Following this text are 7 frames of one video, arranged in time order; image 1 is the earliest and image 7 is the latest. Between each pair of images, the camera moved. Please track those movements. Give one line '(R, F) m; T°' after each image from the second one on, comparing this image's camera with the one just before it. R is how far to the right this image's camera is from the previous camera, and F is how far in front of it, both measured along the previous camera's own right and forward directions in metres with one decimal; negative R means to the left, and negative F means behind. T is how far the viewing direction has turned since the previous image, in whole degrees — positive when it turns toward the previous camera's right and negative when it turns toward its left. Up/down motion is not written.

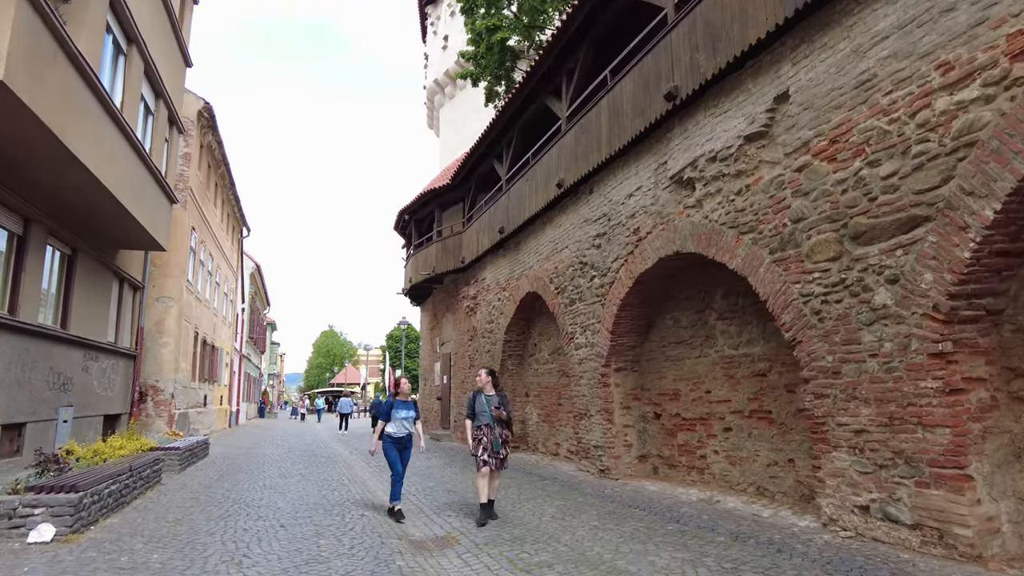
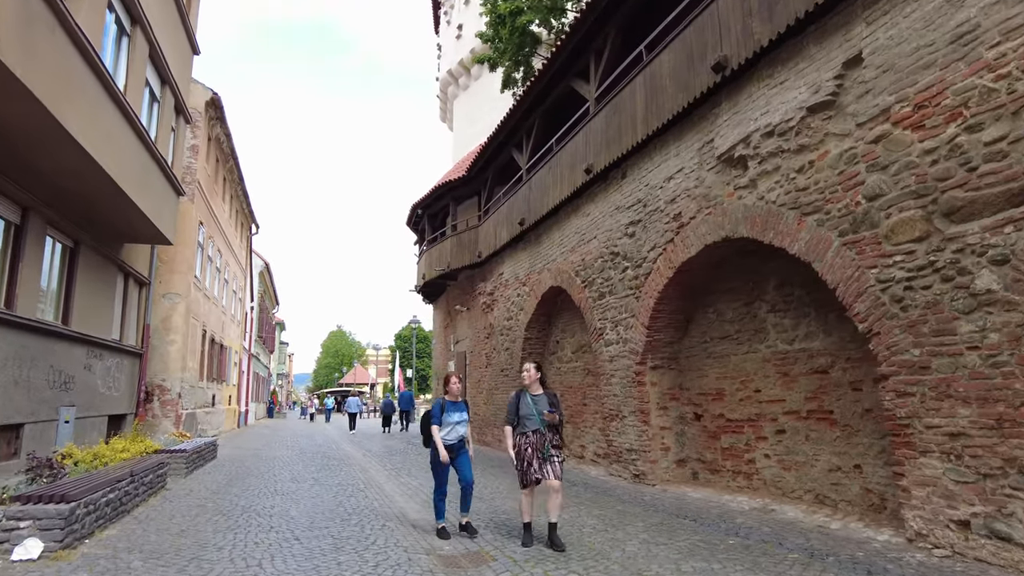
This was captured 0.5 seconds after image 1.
(-0.3, +0.7) m; -1°
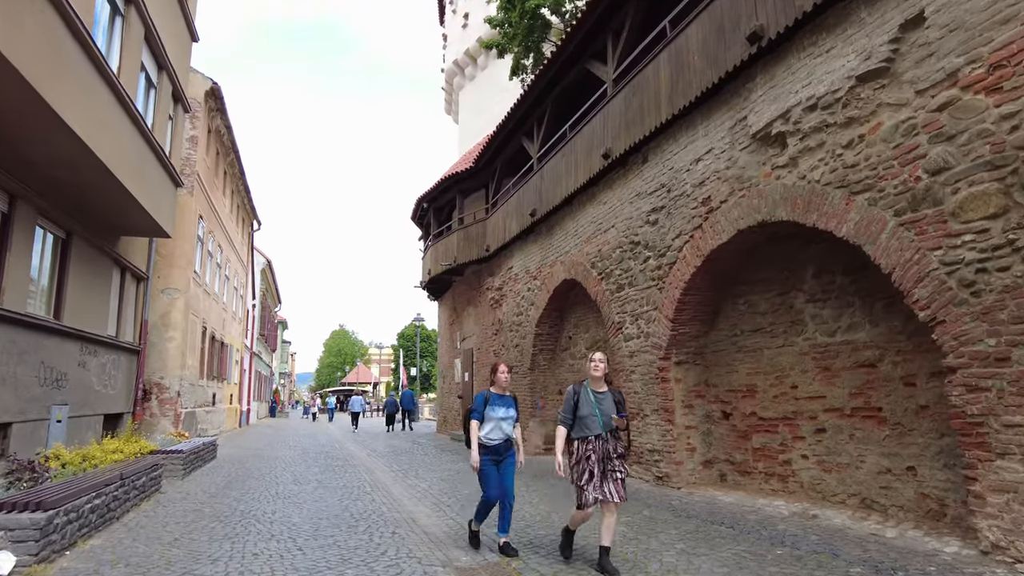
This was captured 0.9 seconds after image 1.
(-0.2, +0.5) m; 0°
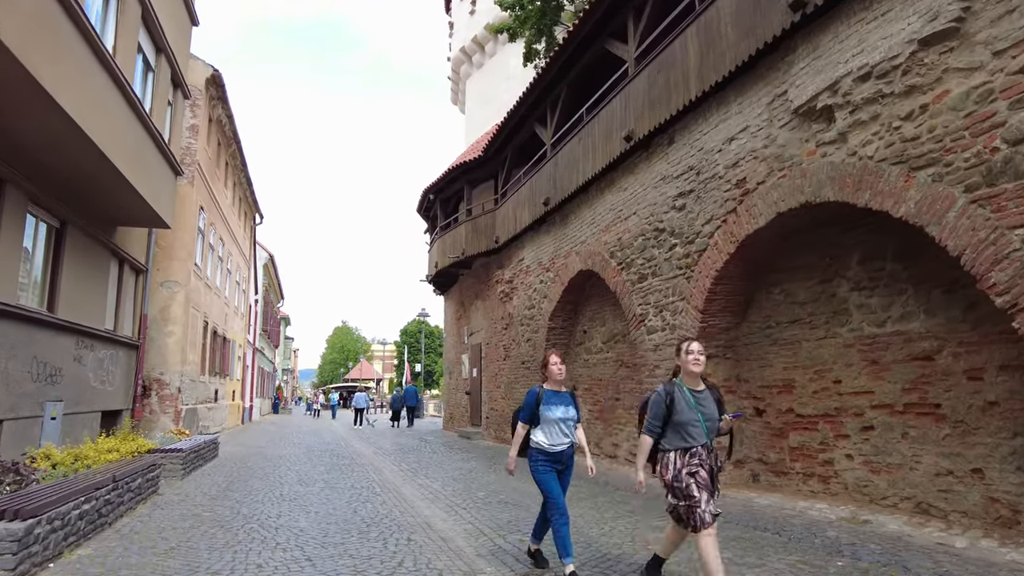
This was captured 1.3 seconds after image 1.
(-0.2, +0.5) m; 0°
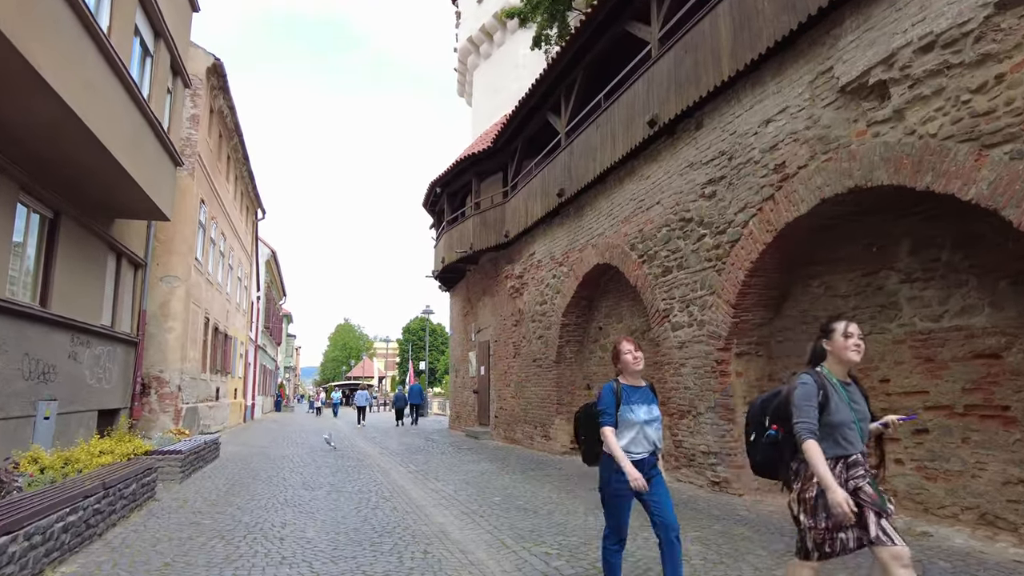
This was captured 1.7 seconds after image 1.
(-0.2, +0.5) m; 0°
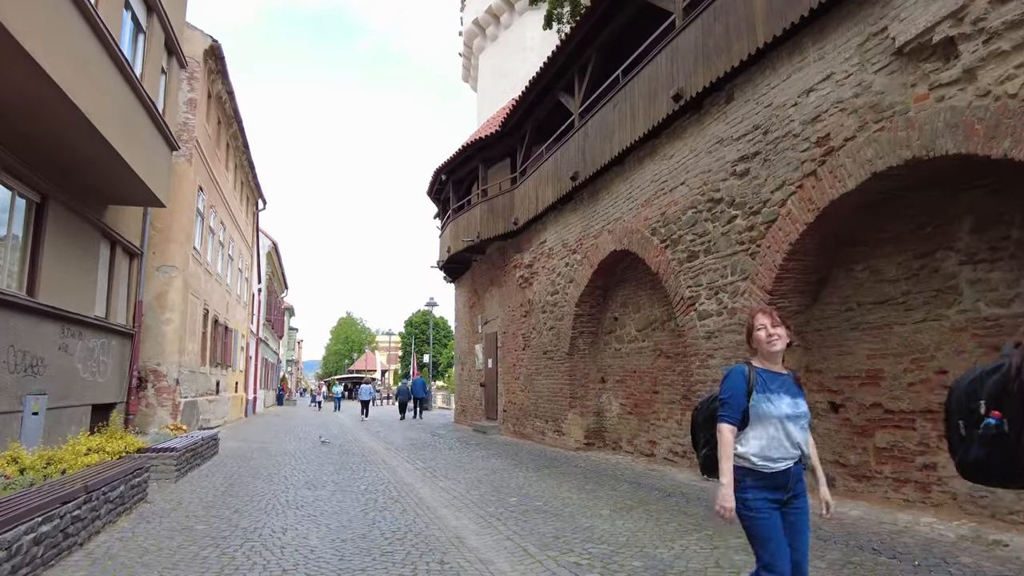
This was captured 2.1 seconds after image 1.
(-0.2, +0.6) m; 0°
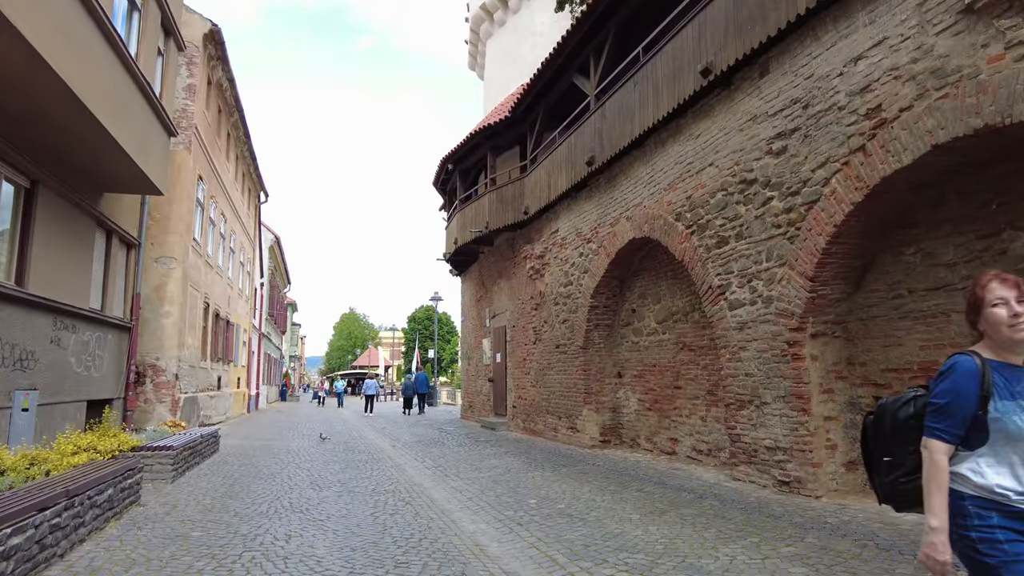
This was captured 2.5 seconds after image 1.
(-0.2, +0.5) m; 0°
